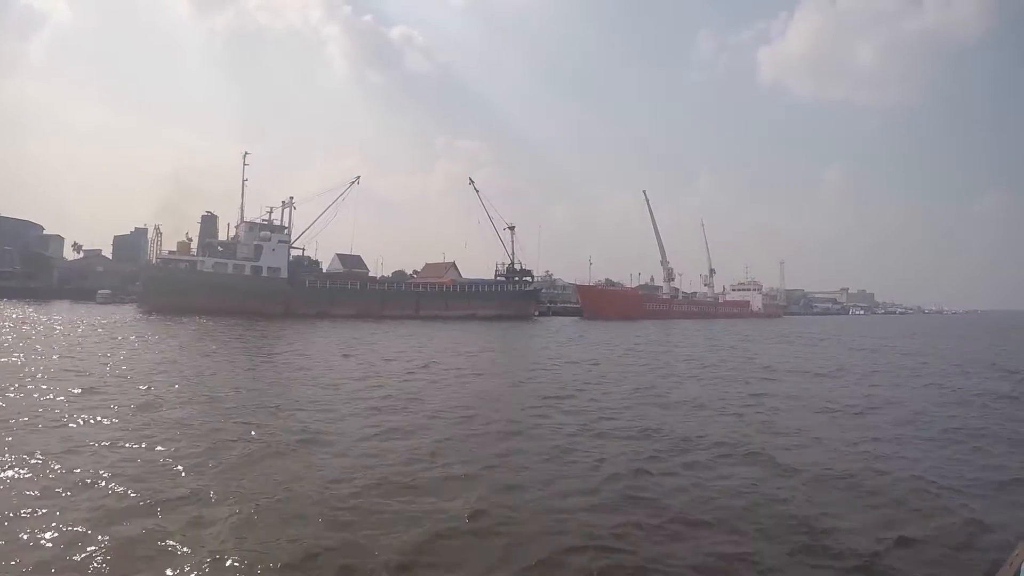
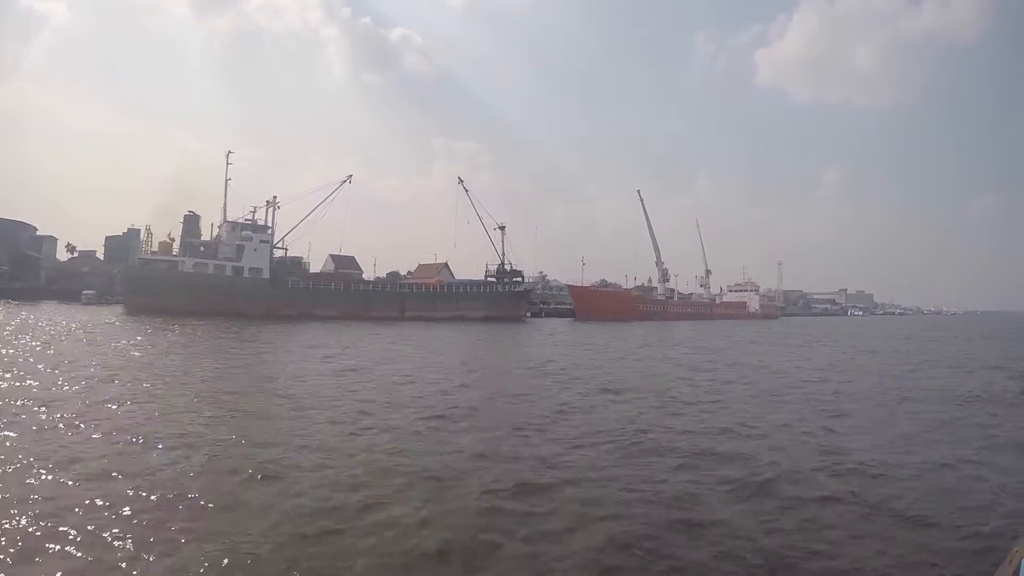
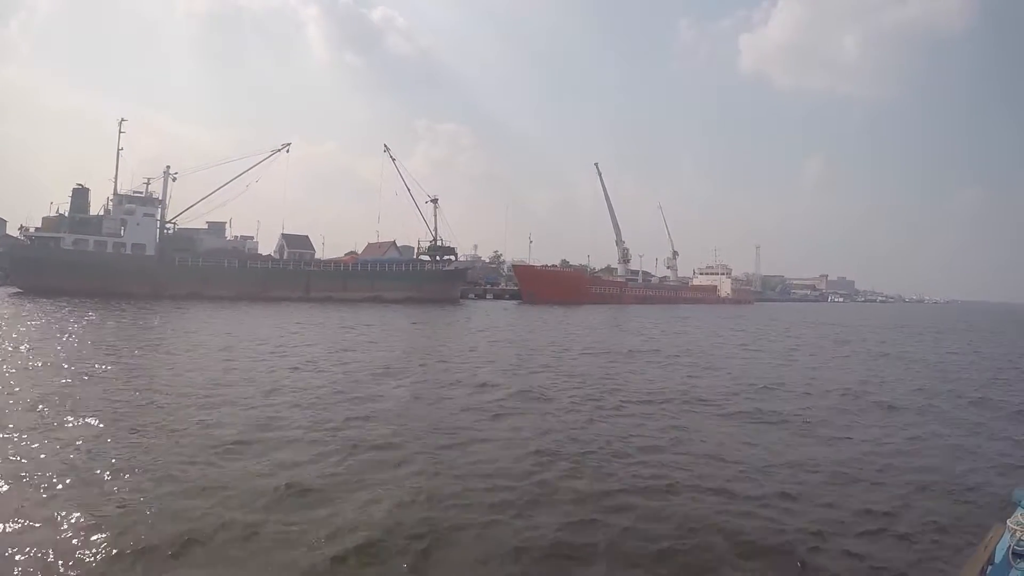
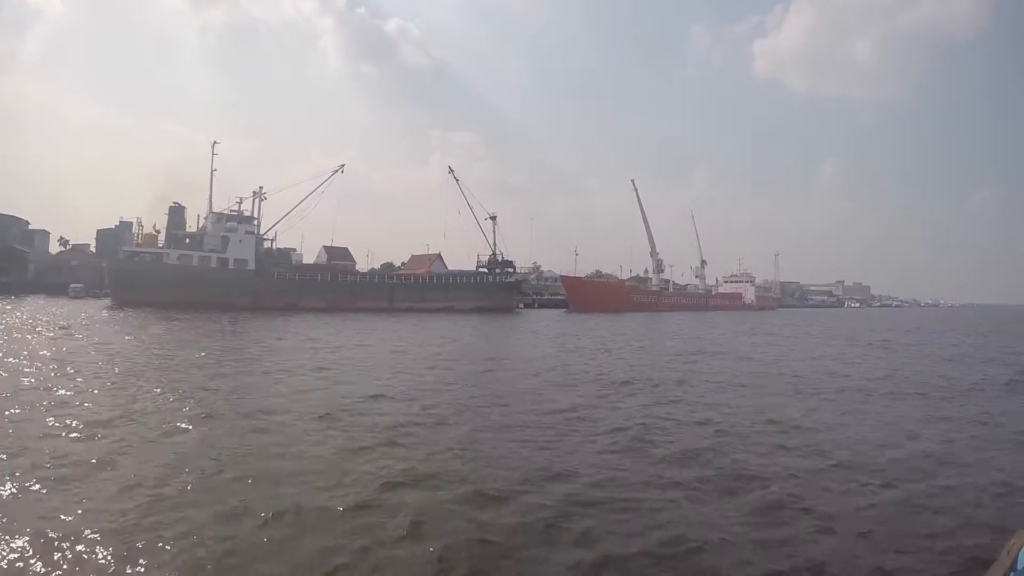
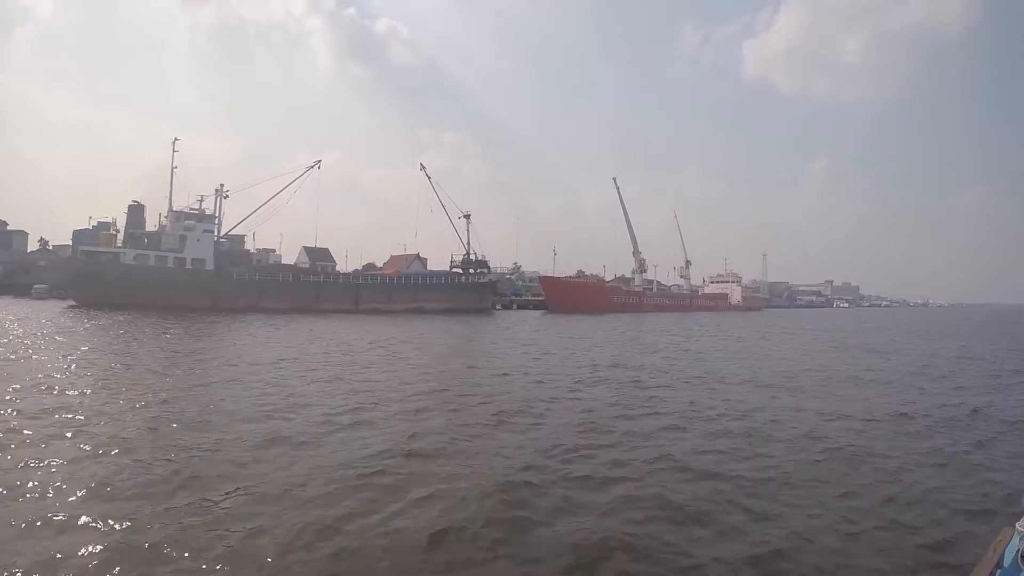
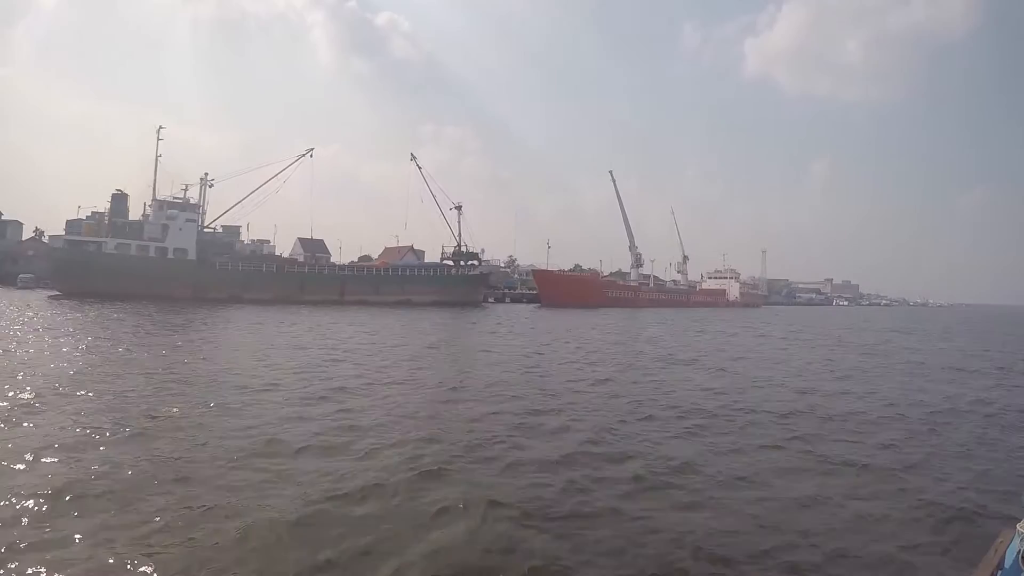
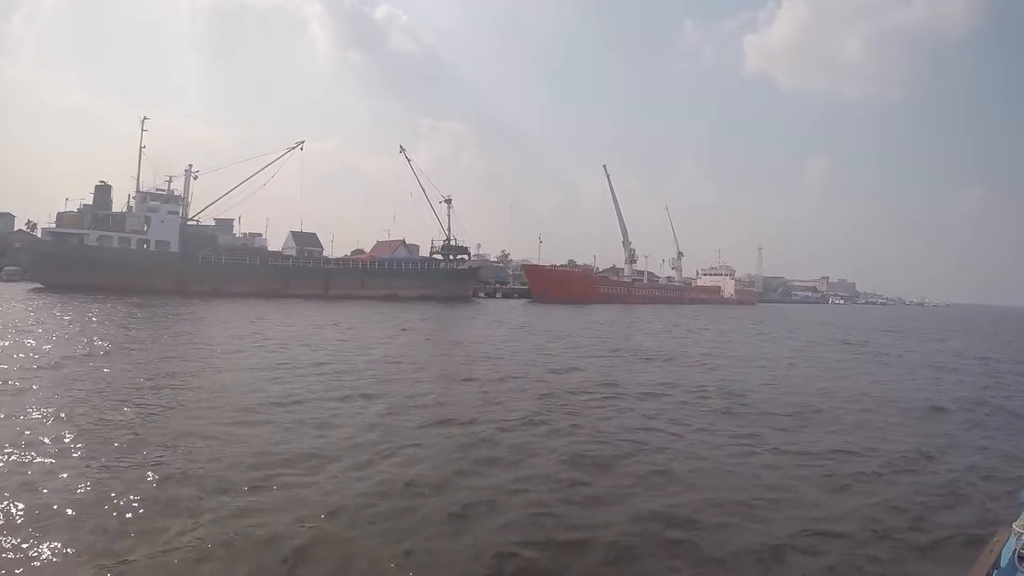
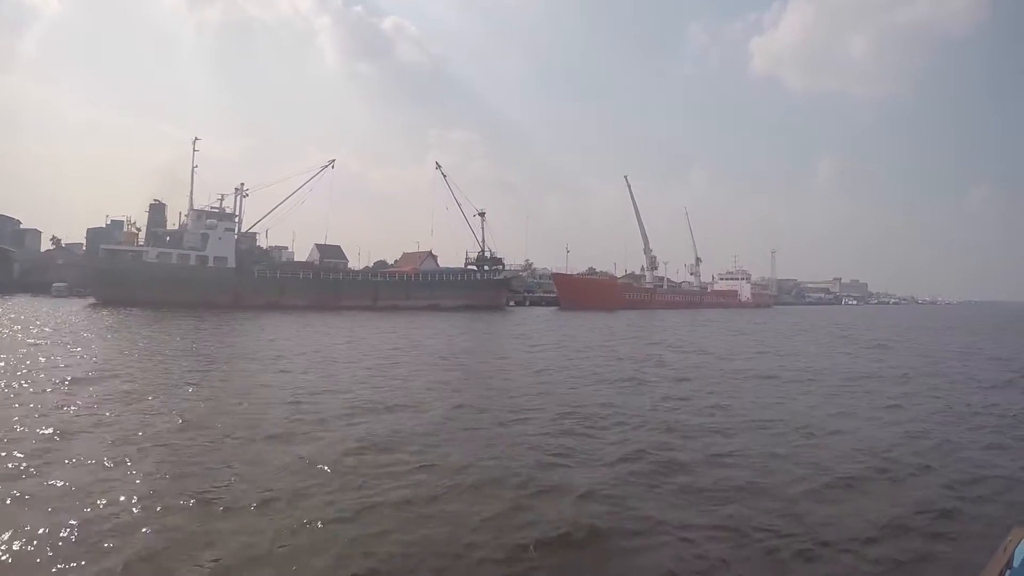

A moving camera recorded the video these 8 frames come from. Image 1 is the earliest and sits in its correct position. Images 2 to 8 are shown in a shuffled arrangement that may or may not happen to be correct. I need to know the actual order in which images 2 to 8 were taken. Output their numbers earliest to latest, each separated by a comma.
2, 4, 8, 5, 6, 7, 3
